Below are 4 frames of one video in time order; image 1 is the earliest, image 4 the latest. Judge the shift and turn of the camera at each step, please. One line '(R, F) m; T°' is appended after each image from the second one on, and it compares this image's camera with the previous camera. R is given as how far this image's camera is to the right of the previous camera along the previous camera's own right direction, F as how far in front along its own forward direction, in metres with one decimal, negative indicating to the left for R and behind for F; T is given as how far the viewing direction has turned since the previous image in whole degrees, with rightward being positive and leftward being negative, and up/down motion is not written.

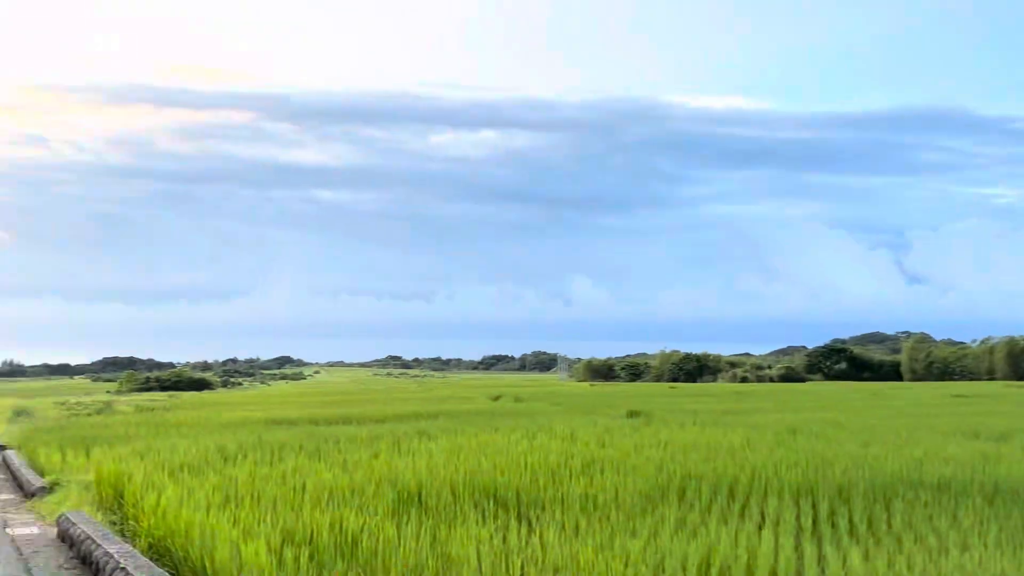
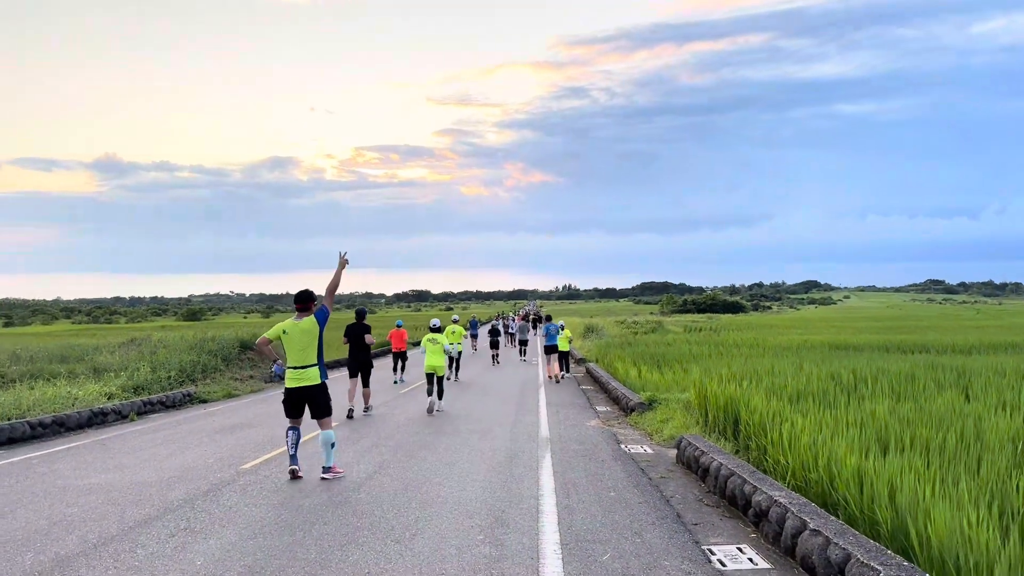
(-1.5, +1.4) m; -36°
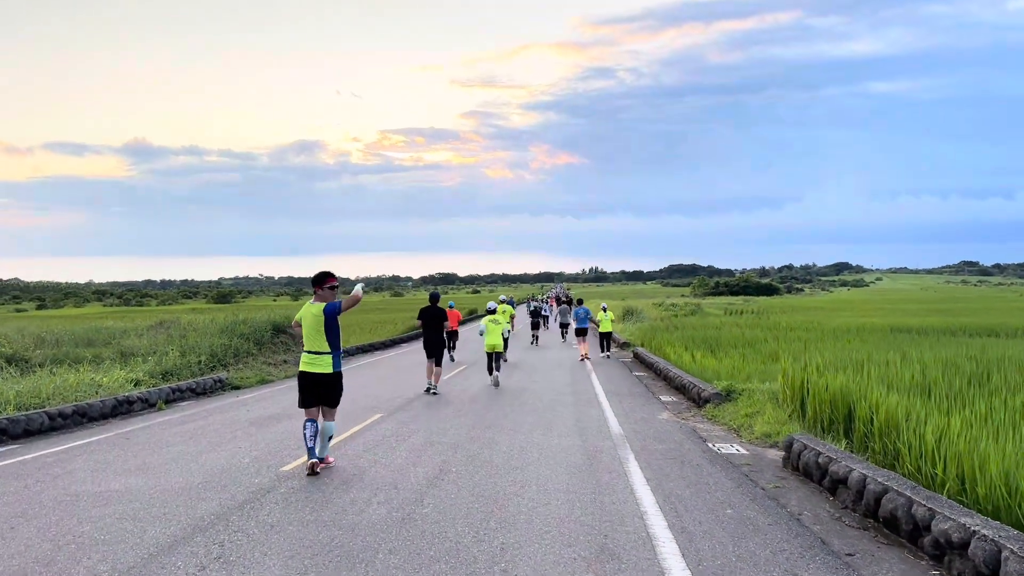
(-0.4, +1.1) m; -2°
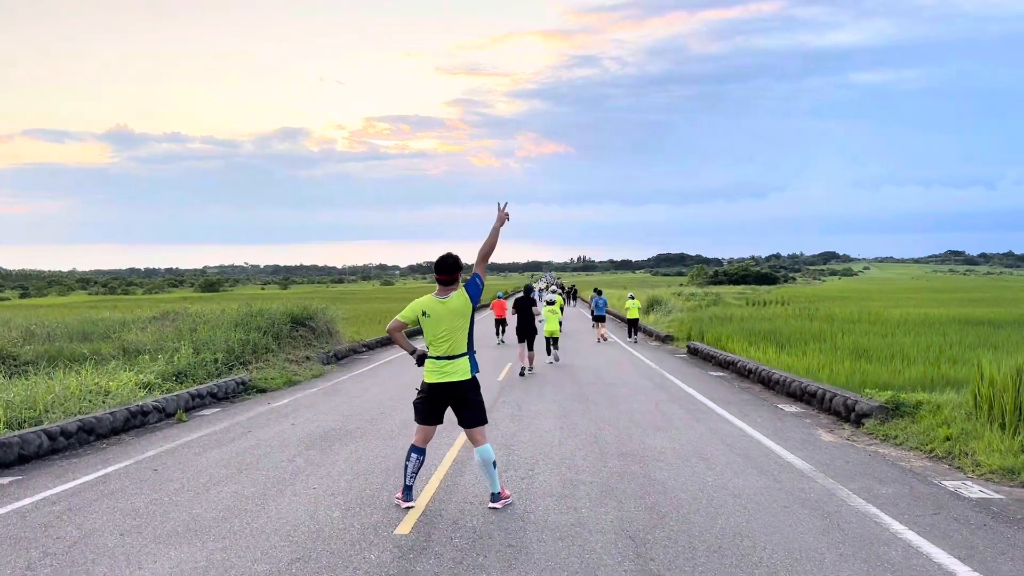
(-1.3, +2.0) m; +1°
